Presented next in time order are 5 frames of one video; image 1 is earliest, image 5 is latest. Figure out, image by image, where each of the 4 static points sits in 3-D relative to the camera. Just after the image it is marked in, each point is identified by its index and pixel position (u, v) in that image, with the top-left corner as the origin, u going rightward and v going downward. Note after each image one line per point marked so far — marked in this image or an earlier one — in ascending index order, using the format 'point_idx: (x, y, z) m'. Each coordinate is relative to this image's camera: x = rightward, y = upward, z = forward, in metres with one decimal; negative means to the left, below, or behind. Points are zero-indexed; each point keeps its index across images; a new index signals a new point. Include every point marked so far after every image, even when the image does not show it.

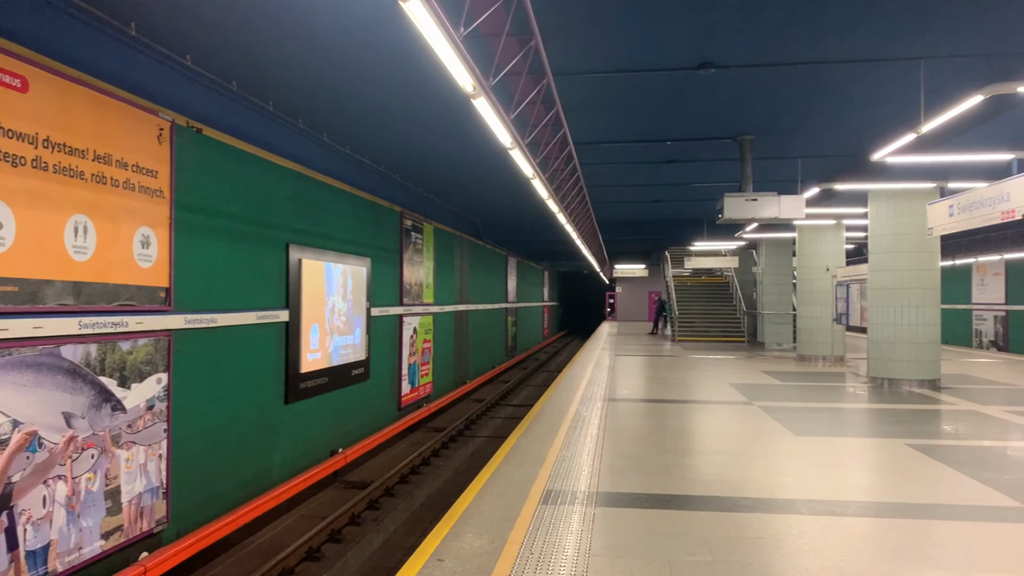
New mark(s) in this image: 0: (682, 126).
0: (+1.4, +1.4, +6.9) m
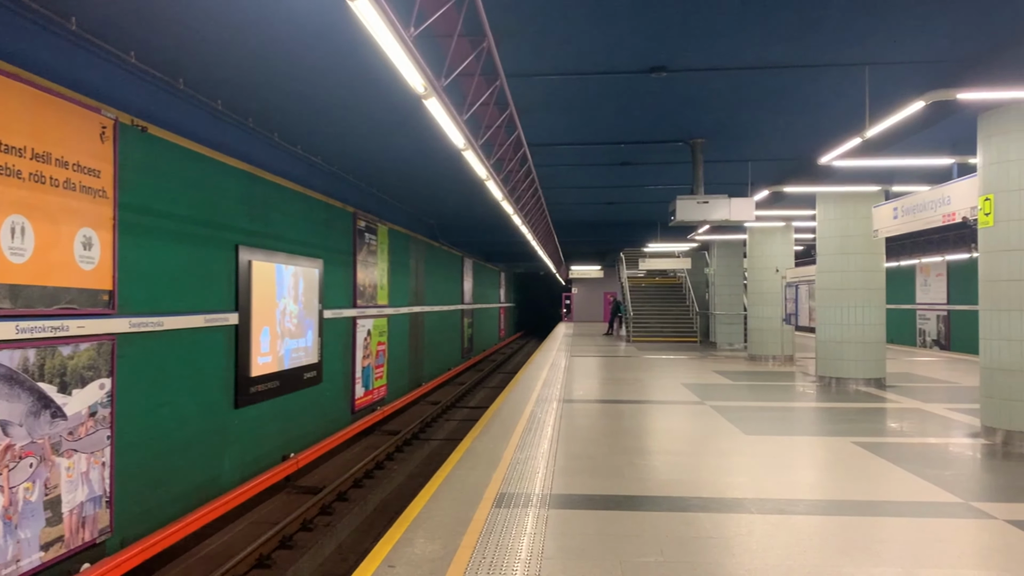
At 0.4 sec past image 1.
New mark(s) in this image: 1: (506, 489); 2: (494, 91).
0: (+1.1, +1.4, +7.0) m
1: (0.0, -0.9, +3.7) m
2: (-0.1, +1.3, +5.5) m
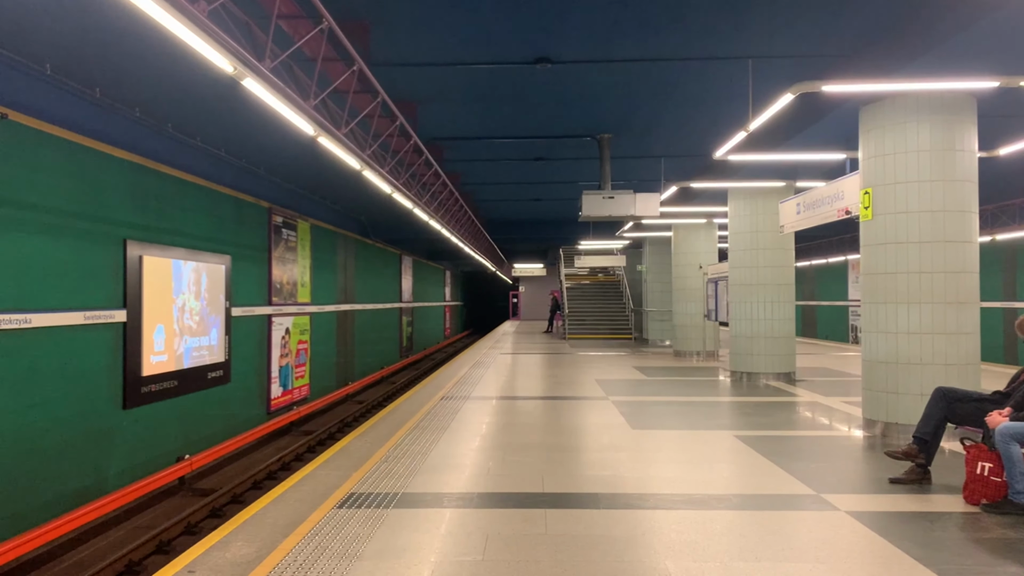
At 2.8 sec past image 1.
0: (+0.2, +1.4, +6.9) m
1: (-0.7, -0.9, +3.6) m
2: (-0.9, +1.4, +5.3) m
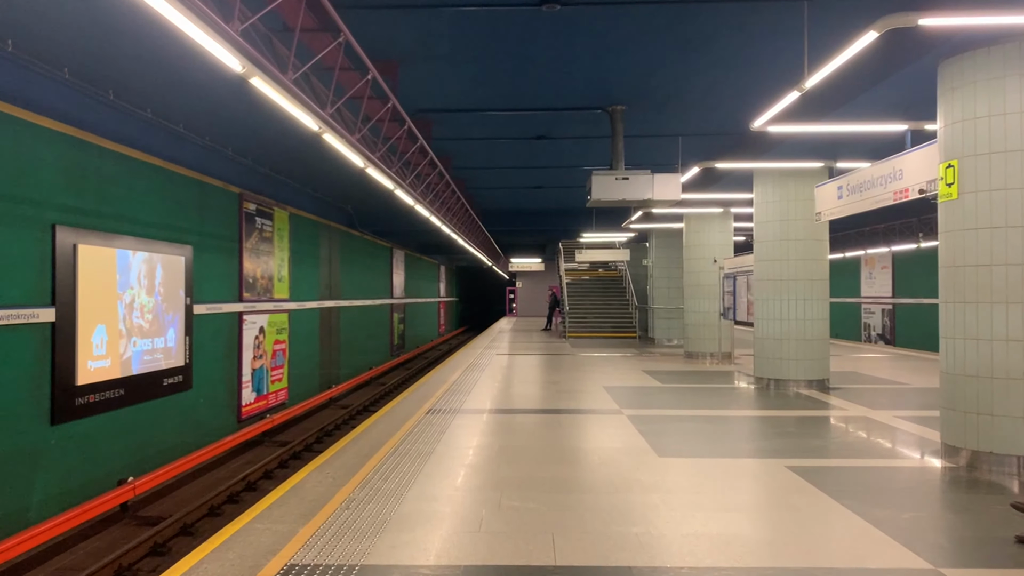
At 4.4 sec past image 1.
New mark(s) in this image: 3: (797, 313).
0: (+0.2, +1.5, +5.9) m
1: (-0.7, -0.9, +2.7) m
2: (-0.9, +1.4, +4.4) m
3: (+2.6, -0.2, +7.5) m
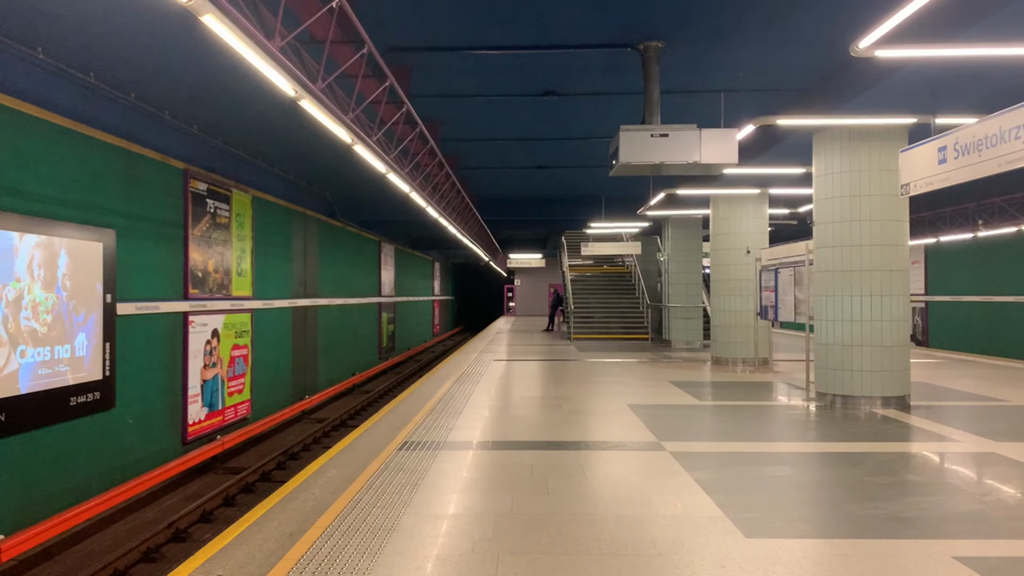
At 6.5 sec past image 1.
0: (+0.2, +1.5, +4.5) m
1: (-0.7, -0.8, +1.2) m
2: (-0.9, +1.4, +2.9) m
3: (+2.6, -0.2, +6.0) m
